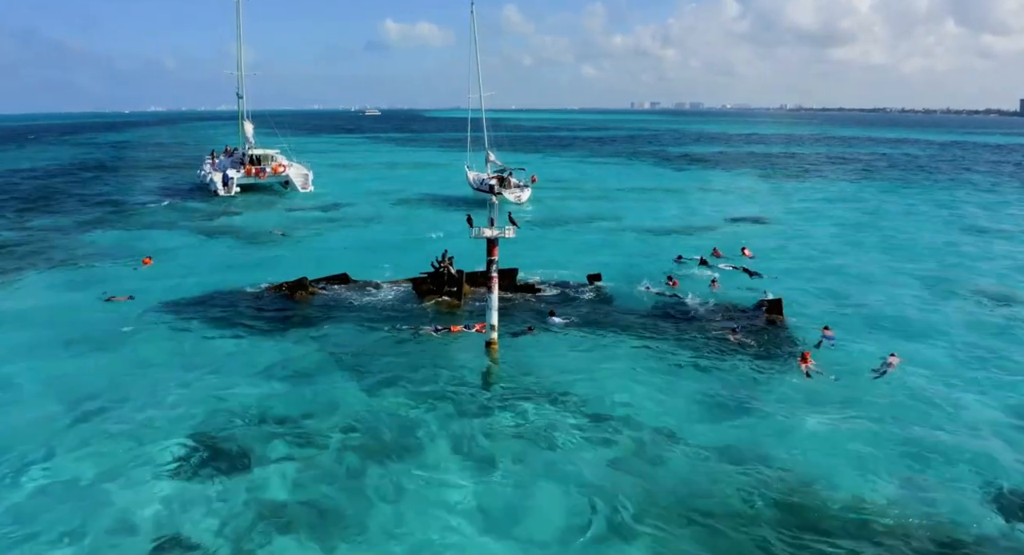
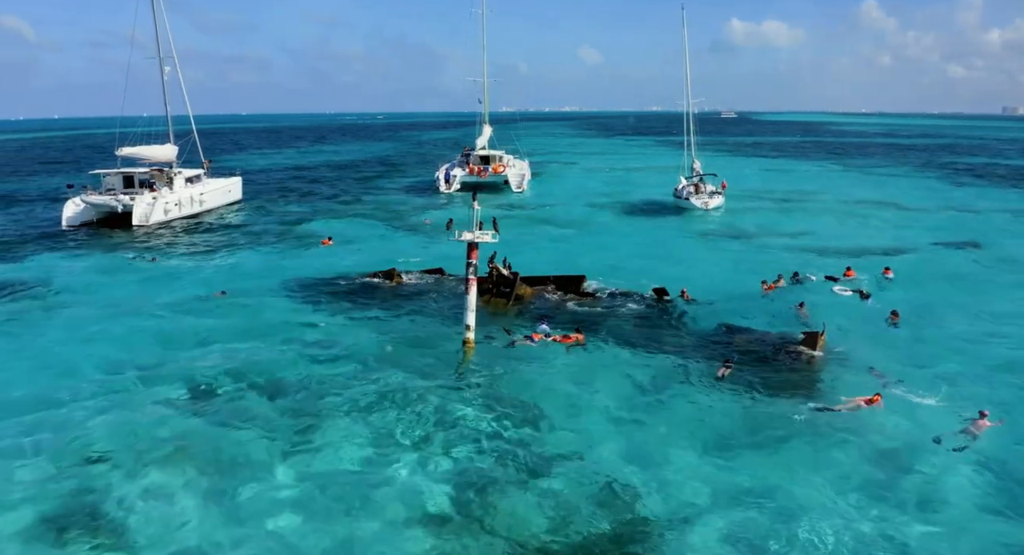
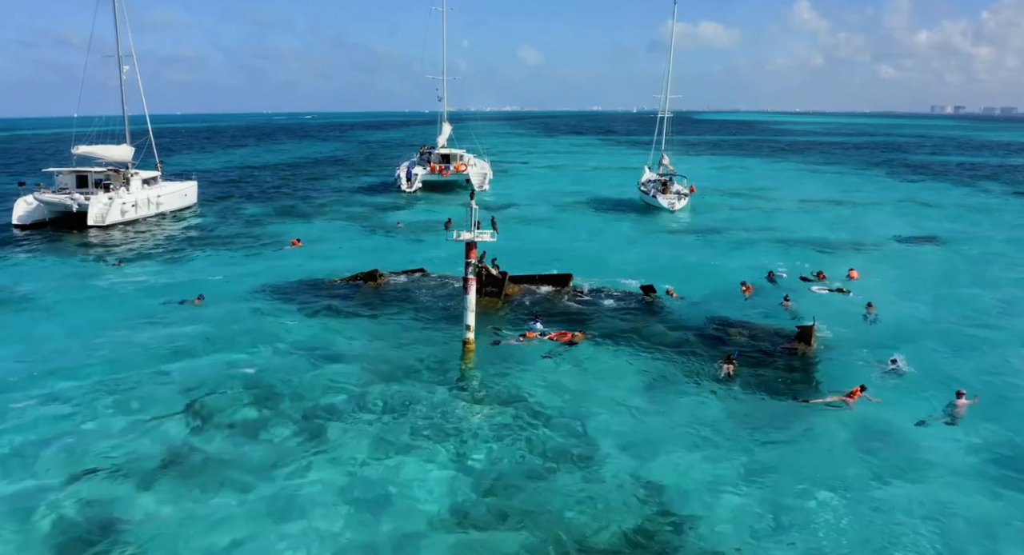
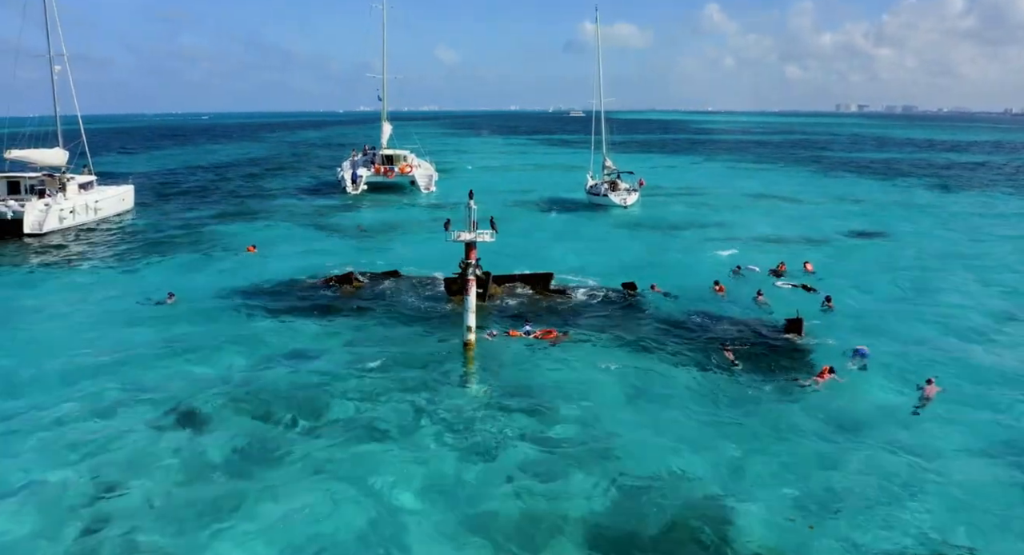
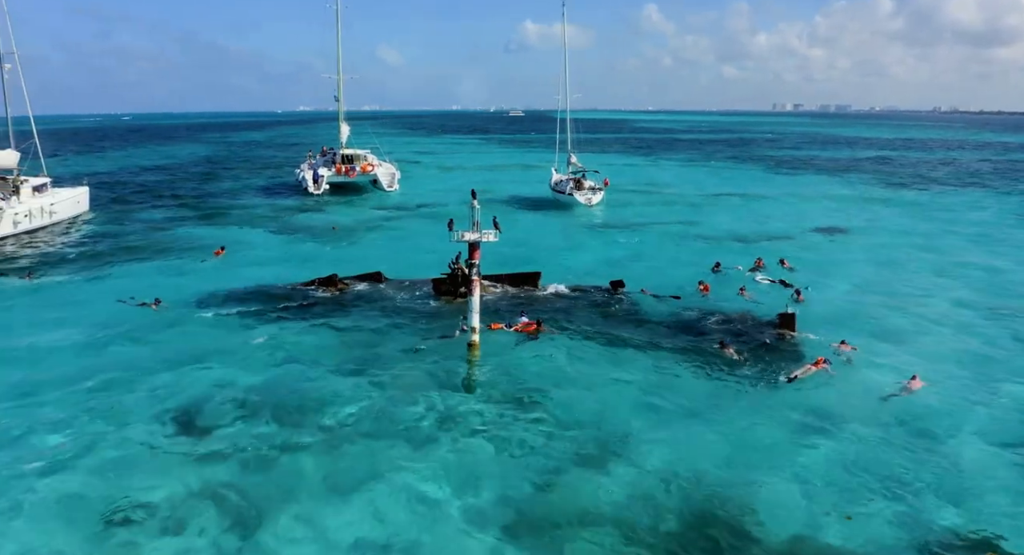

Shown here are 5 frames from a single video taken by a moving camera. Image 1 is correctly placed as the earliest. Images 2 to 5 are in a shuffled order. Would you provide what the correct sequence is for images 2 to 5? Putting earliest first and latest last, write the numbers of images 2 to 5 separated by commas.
5, 4, 3, 2
